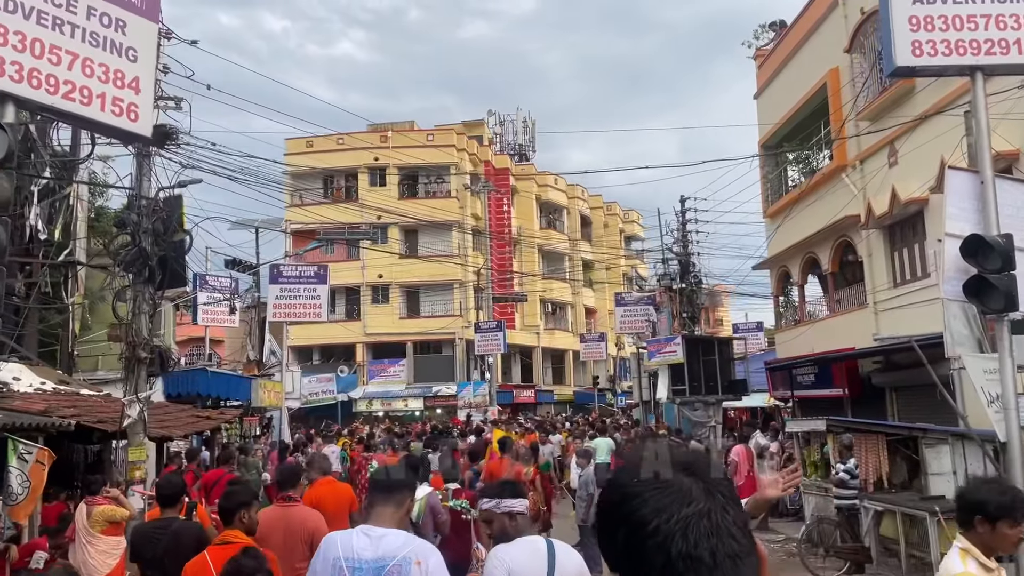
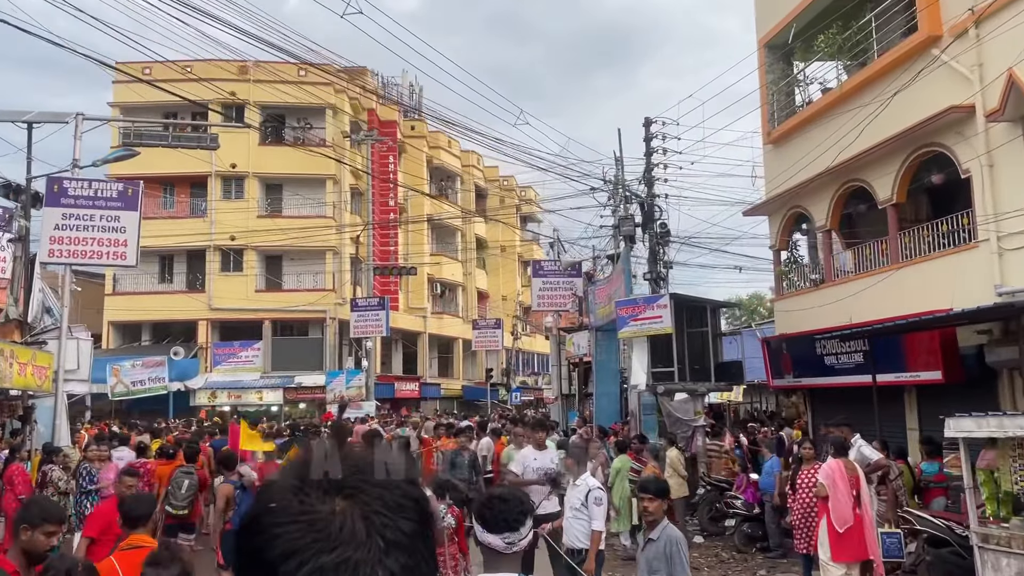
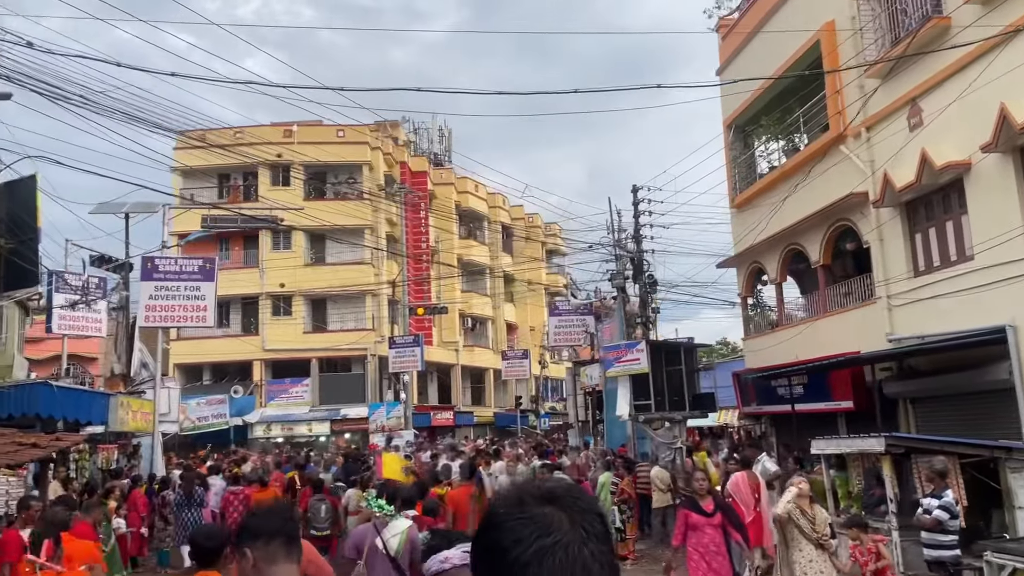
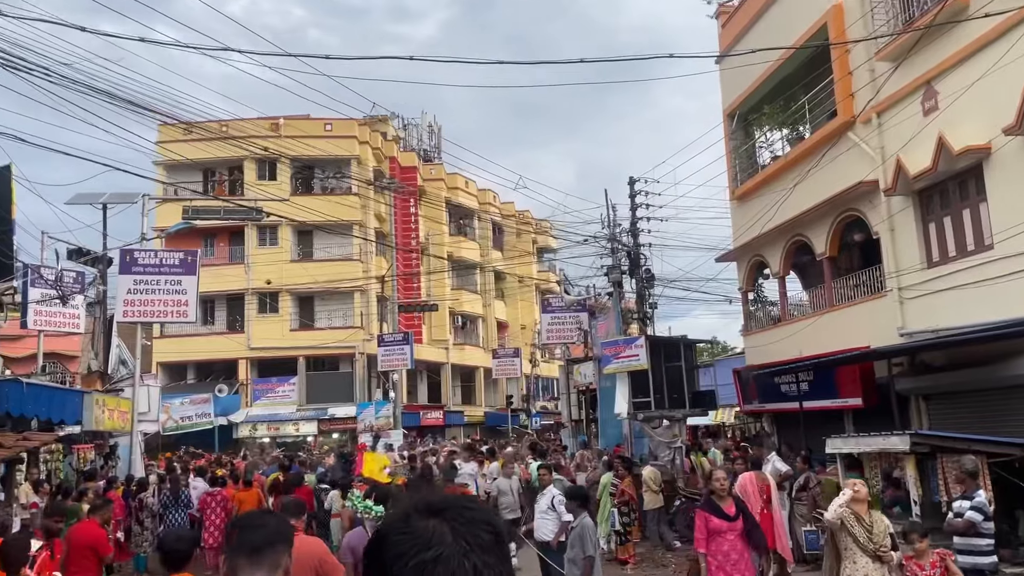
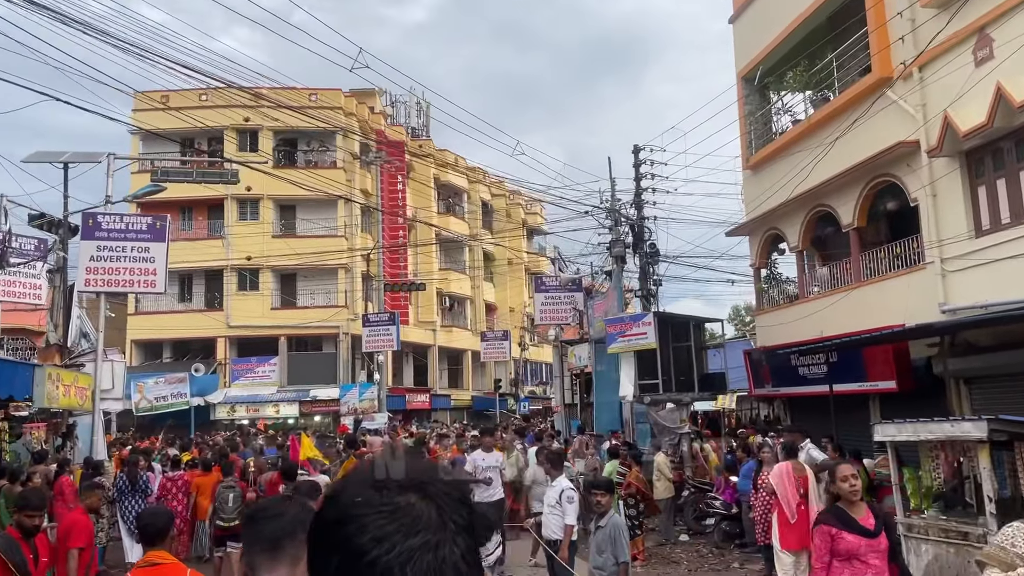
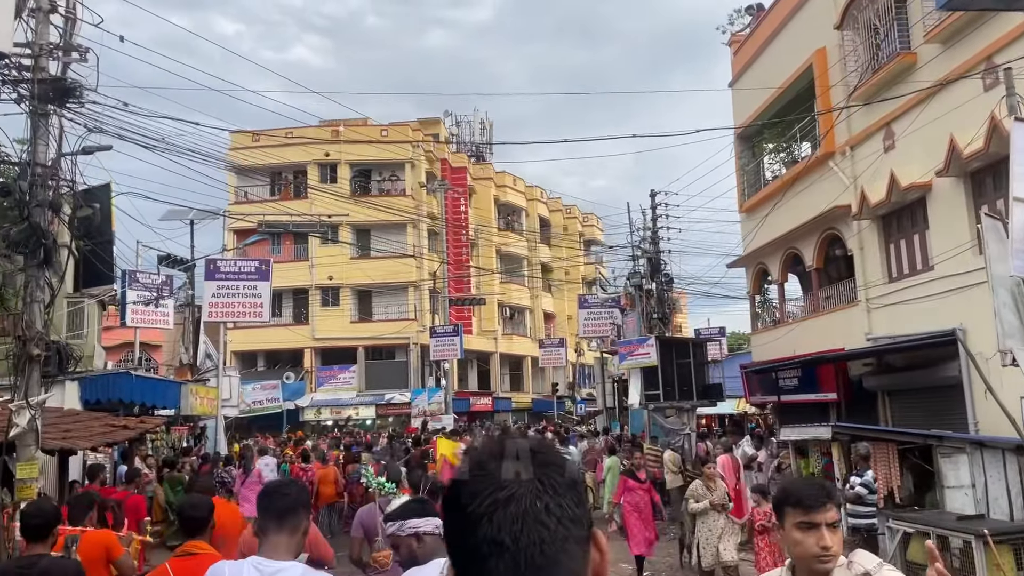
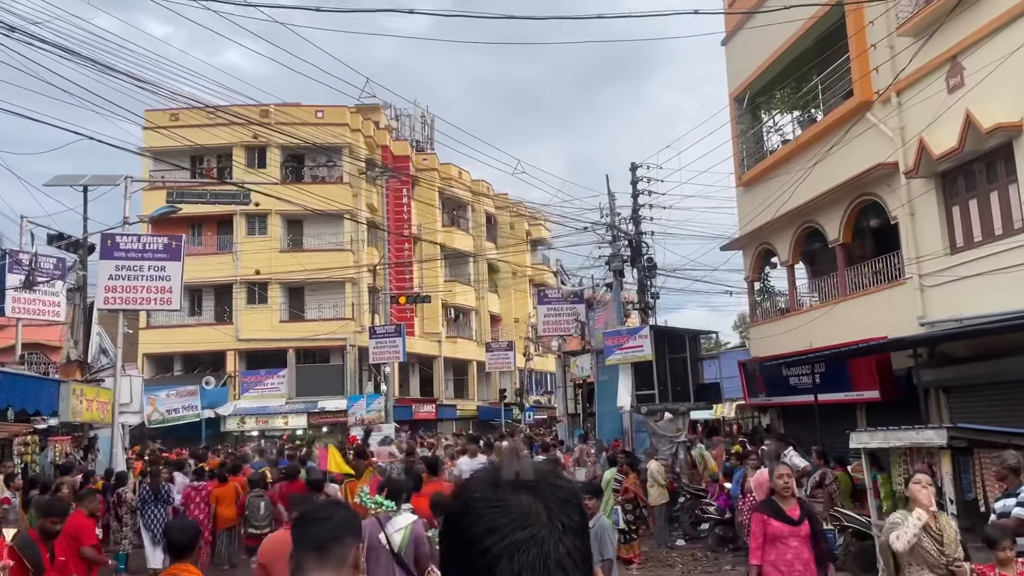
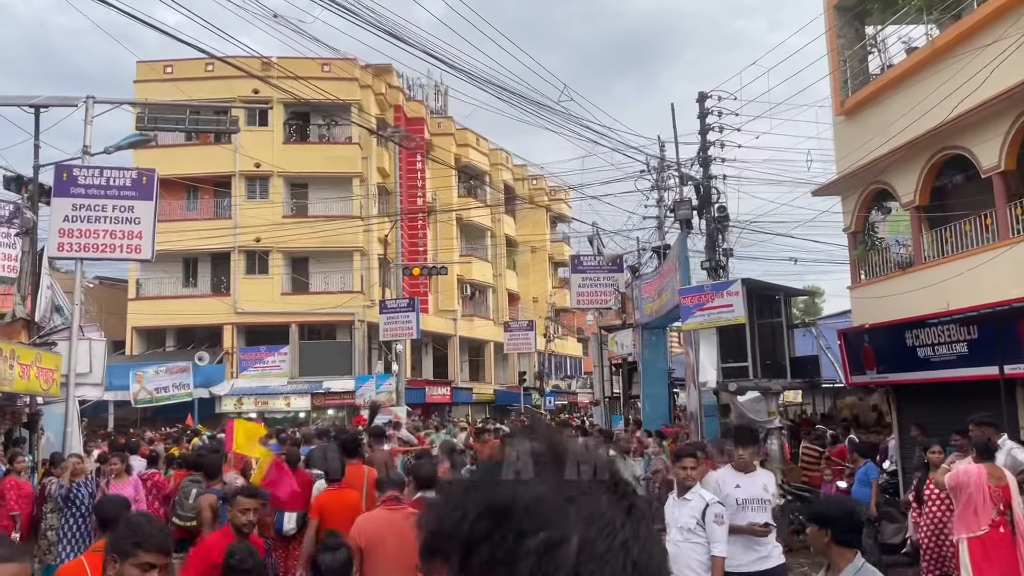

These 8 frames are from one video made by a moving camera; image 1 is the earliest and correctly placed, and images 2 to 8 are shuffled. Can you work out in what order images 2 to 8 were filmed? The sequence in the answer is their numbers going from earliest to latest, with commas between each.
6, 3, 4, 7, 5, 2, 8
